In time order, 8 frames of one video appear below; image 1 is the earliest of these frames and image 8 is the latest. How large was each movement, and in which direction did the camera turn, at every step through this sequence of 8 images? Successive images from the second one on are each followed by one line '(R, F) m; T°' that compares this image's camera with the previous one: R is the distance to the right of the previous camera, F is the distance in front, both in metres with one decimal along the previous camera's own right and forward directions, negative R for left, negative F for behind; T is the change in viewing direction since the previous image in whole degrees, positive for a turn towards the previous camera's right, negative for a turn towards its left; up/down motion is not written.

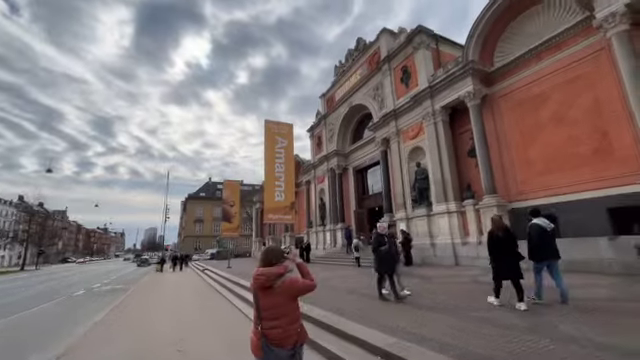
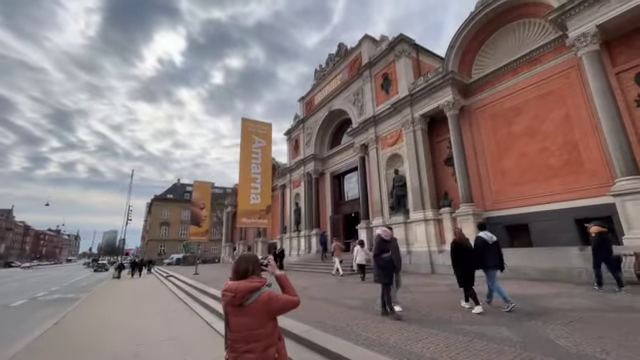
(-0.2, +0.5) m; +5°
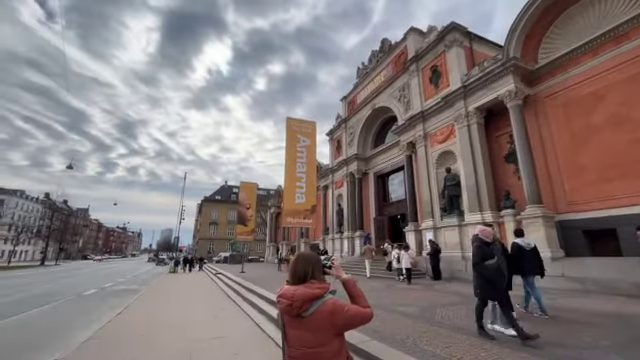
(-0.2, +0.4) m; -8°
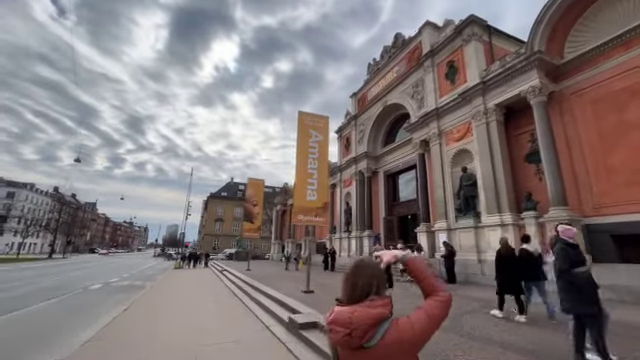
(-0.3, +0.4) m; -1°
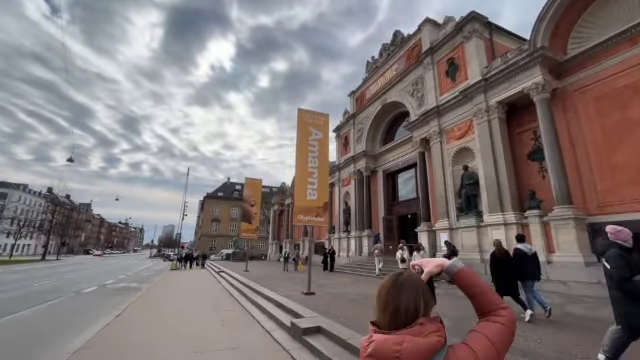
(-0.1, +0.3) m; +1°
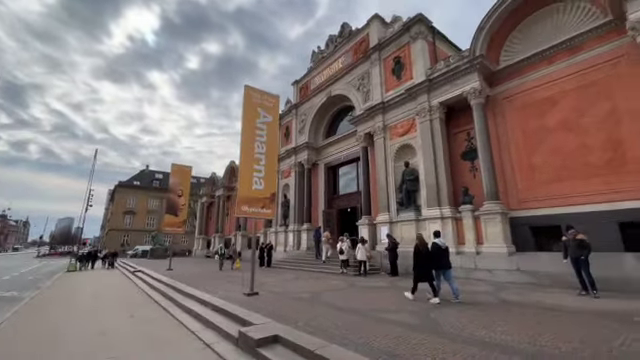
(-0.5, +0.9) m; +14°
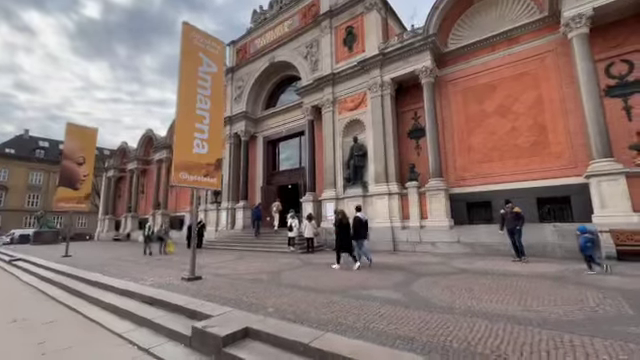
(-0.8, +1.1) m; +15°
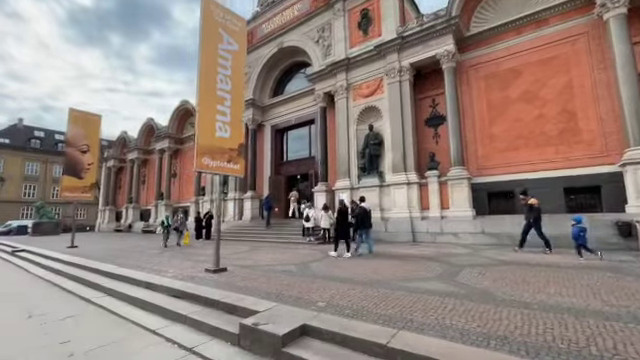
(-0.8, +0.4) m; +1°
